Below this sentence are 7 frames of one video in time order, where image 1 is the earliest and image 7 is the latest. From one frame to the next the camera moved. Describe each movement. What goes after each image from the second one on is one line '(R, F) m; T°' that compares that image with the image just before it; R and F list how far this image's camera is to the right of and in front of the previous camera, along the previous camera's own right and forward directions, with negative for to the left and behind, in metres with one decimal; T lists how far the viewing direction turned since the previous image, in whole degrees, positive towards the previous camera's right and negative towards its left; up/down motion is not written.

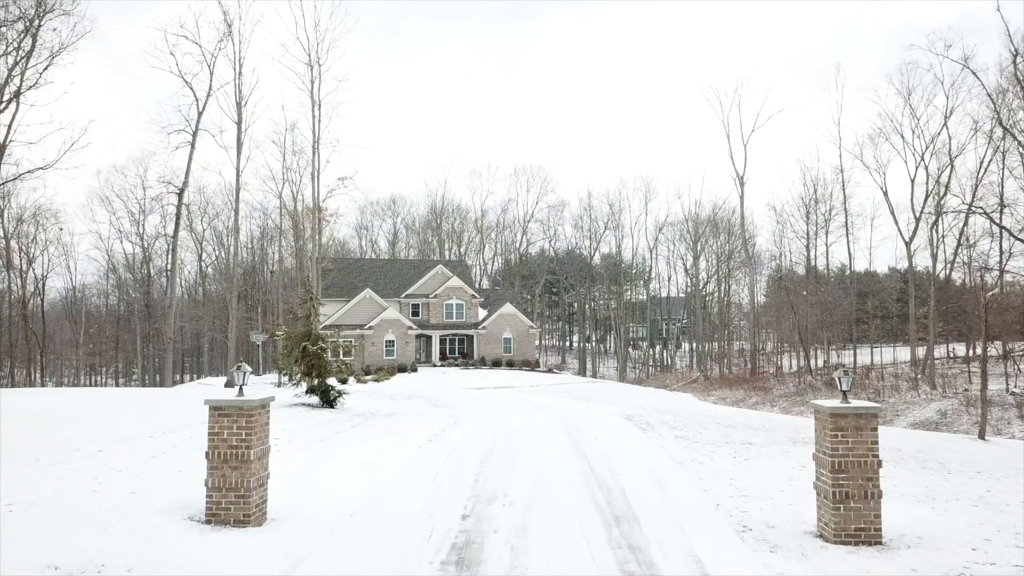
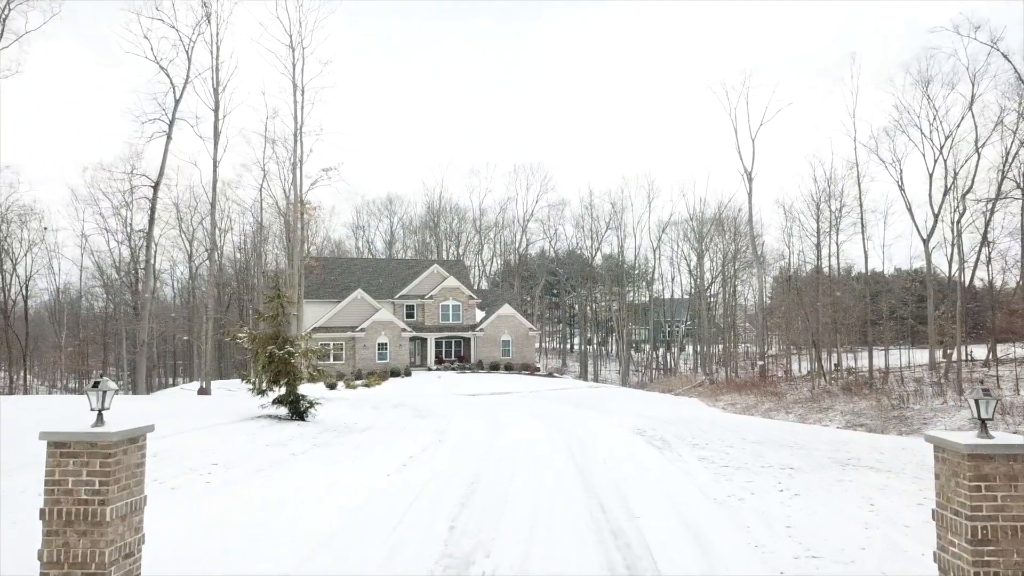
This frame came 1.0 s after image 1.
(+0.1, +1.5) m; 0°
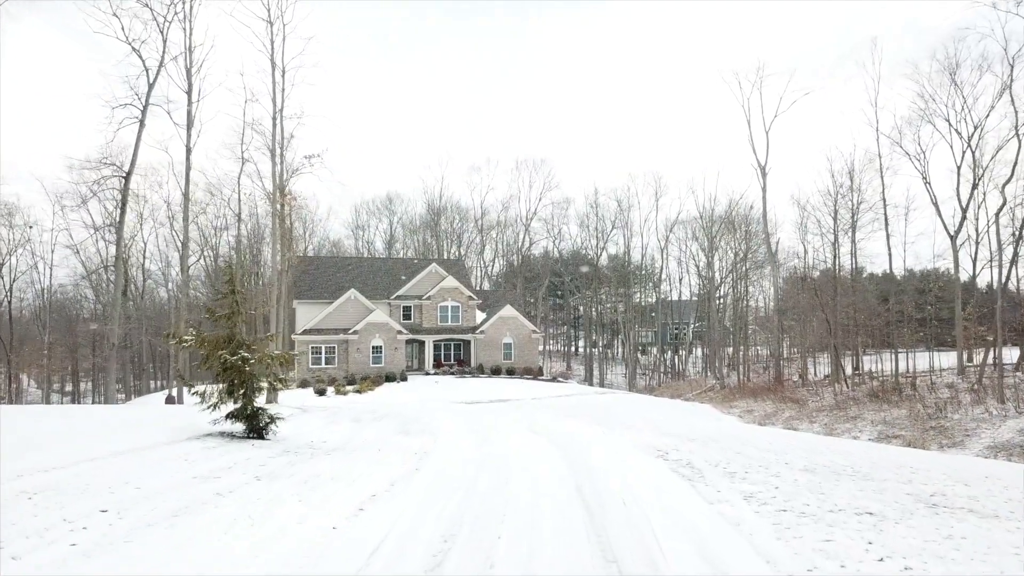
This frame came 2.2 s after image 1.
(+0.1, +1.8) m; 0°
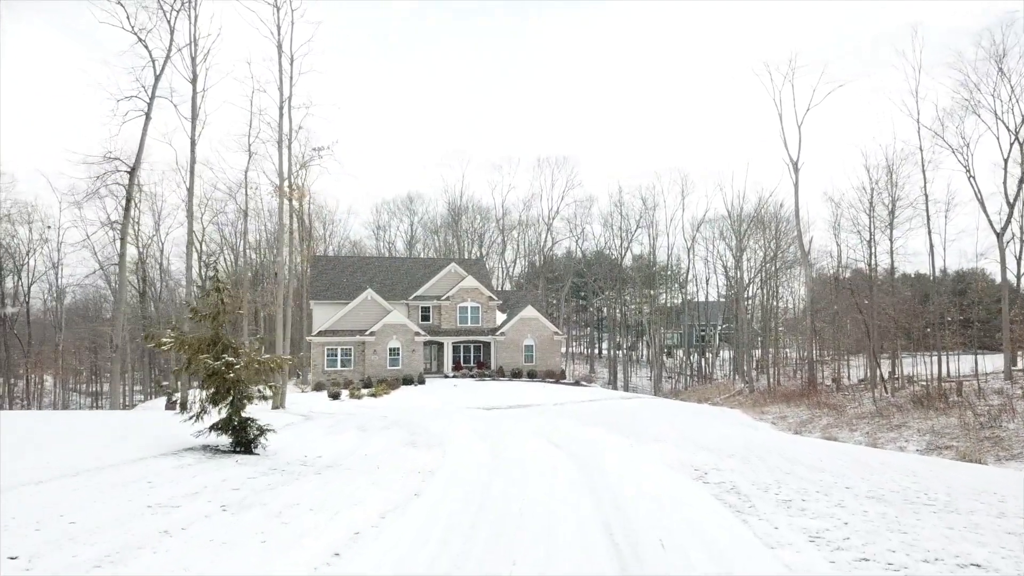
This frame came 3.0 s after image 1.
(+0.1, +1.1) m; -2°
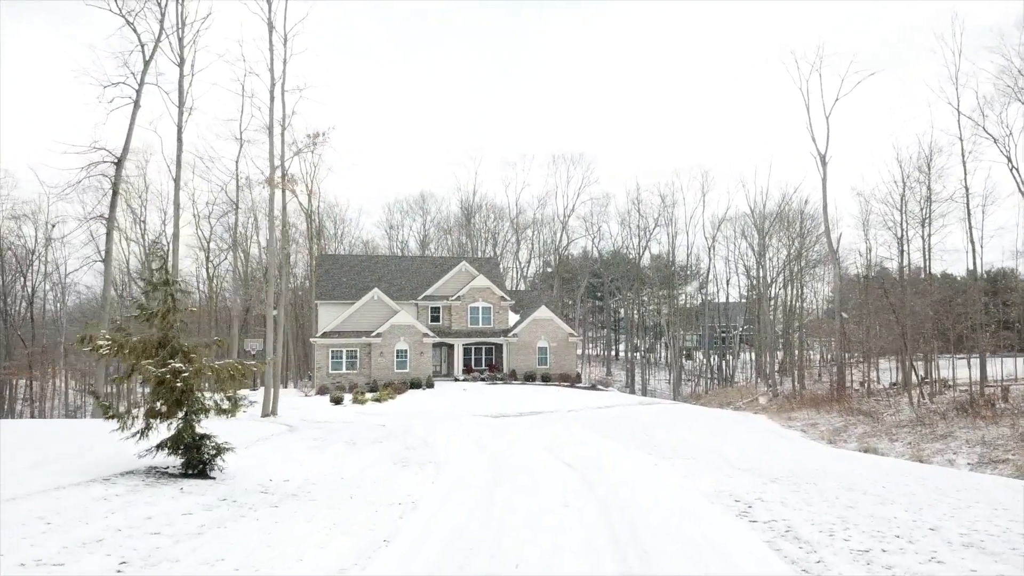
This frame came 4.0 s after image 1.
(+0.2, +1.4) m; -2°
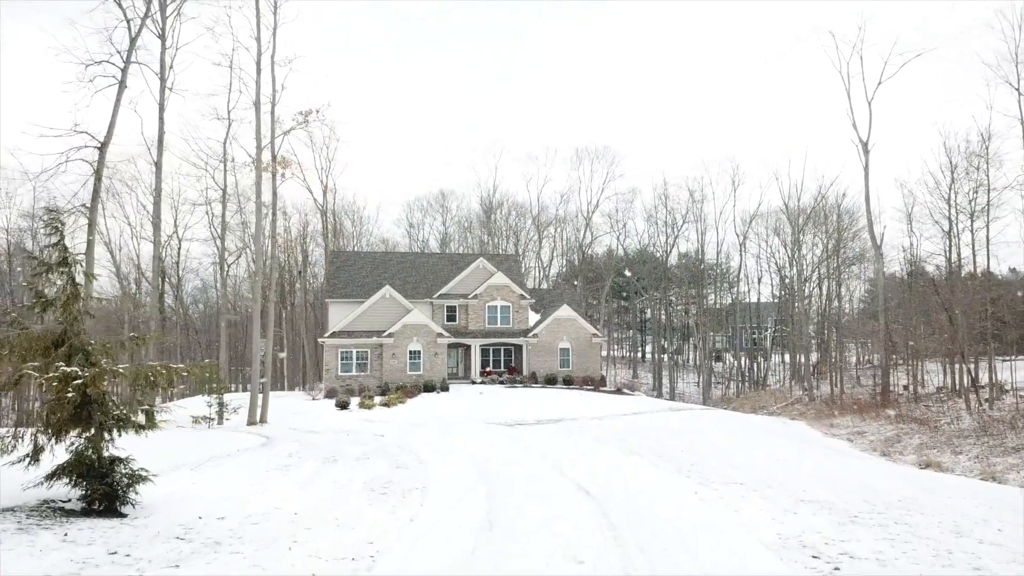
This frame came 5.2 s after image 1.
(+0.2, +1.7) m; -2°
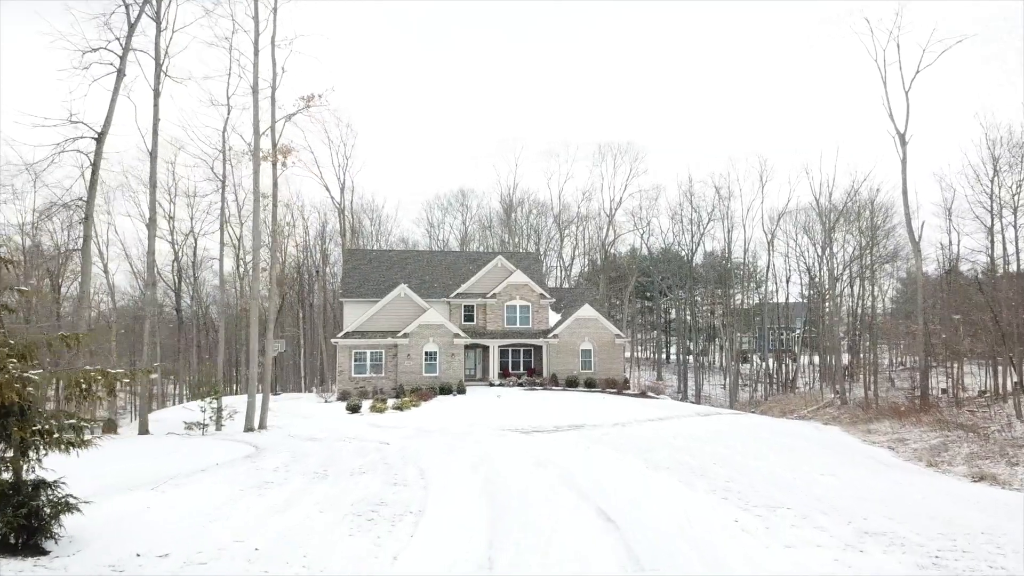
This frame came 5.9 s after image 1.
(+0.2, +1.1) m; -2°
